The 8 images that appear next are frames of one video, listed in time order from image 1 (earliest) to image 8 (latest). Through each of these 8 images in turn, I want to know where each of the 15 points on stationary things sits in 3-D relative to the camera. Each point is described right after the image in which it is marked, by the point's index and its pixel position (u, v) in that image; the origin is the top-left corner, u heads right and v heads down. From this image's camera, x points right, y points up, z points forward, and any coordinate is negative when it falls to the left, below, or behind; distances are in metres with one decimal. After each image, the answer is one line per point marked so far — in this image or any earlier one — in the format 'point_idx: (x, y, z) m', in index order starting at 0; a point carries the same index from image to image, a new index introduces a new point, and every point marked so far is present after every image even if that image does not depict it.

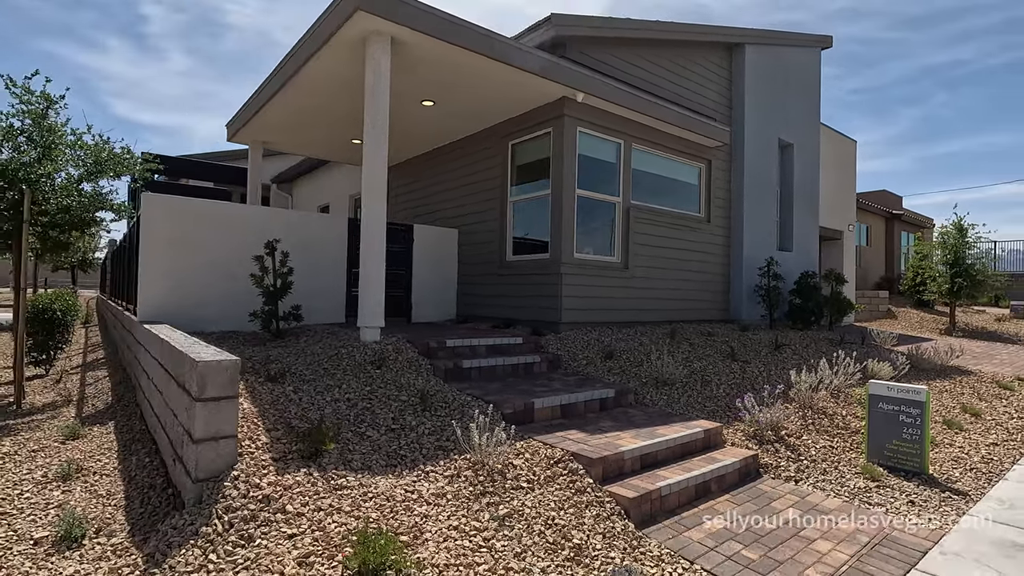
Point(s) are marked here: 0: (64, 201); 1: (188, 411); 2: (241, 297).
0: (-5.0, +1.0, +6.2) m
1: (-1.8, -0.7, +3.0) m
2: (-3.4, -0.1, +6.6) m
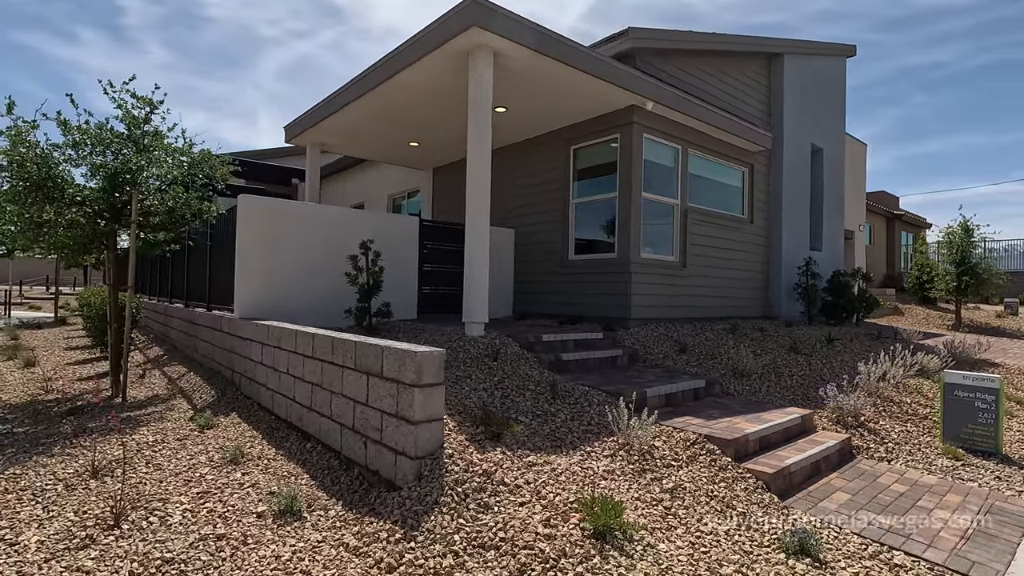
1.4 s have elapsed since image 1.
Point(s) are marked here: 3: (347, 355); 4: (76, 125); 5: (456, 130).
0: (-4.0, +1.0, +6.4) m
1: (-0.7, -0.7, +3.3) m
2: (-2.4, -0.1, +6.9) m
3: (-1.2, -0.5, +3.9) m
4: (-4.9, +1.8, +6.1) m
5: (-0.8, +2.6, +8.7) m
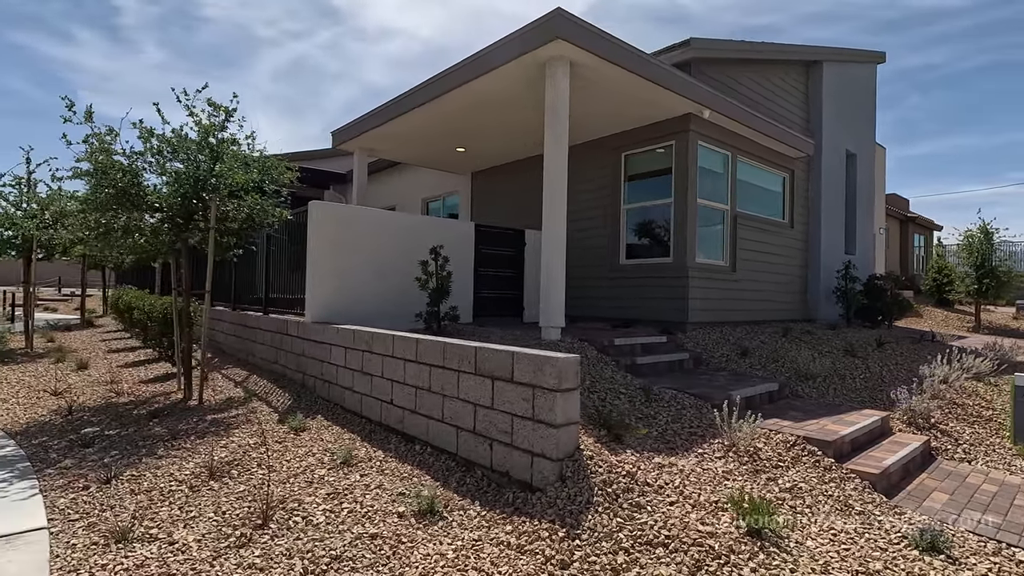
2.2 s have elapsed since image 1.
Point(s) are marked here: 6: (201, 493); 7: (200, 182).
0: (-3.2, +1.0, +6.5) m
1: (+0.1, -0.7, +3.5) m
2: (-1.6, -0.2, +7.0) m
3: (-0.4, -0.5, +4.0) m
4: (-4.1, +1.8, +6.2) m
5: (0.0, +2.5, +8.9) m
6: (-2.3, -1.5, +3.9) m
7: (-3.6, +1.2, +6.1) m
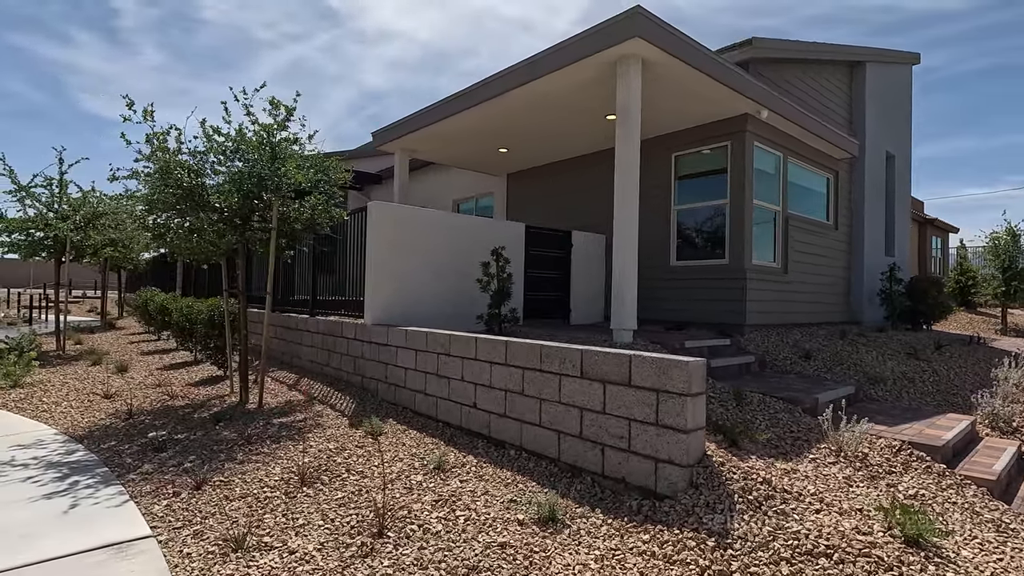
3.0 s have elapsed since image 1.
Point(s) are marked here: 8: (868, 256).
0: (-2.4, +1.0, +6.4) m
1: (+0.8, -0.8, +3.4) m
2: (-0.8, -0.2, +6.9) m
3: (+0.4, -0.5, +3.9) m
4: (-3.3, +1.8, +6.1) m
5: (+0.7, +2.5, +8.8) m
6: (-1.5, -1.5, +3.8) m
7: (-2.8, +1.2, +6.0) m
8: (+6.6, +0.6, +9.9) m
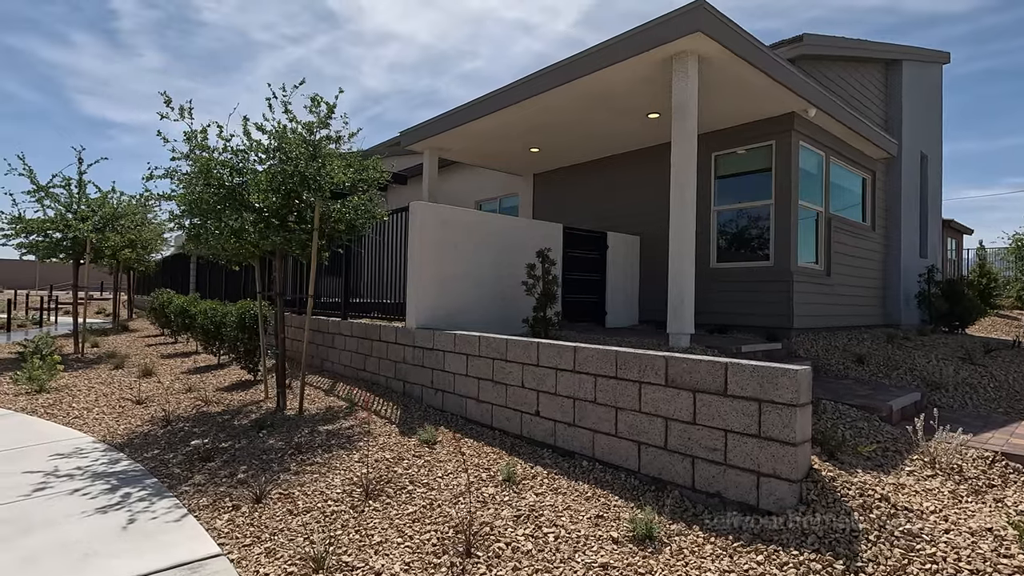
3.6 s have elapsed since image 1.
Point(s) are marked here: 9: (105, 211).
0: (-1.9, +0.9, +6.3) m
1: (+1.4, -0.8, +3.2) m
2: (-0.3, -0.2, +6.7) m
3: (+0.9, -0.6, +3.7) m
4: (-2.8, +1.7, +5.9) m
5: (+1.3, +2.5, +8.6) m
6: (-1.0, -1.5, +3.6) m
7: (-2.3, +1.2, +5.8) m
8: (+7.1, +0.5, +9.7) m
9: (-8.2, +1.6, +10.7) m
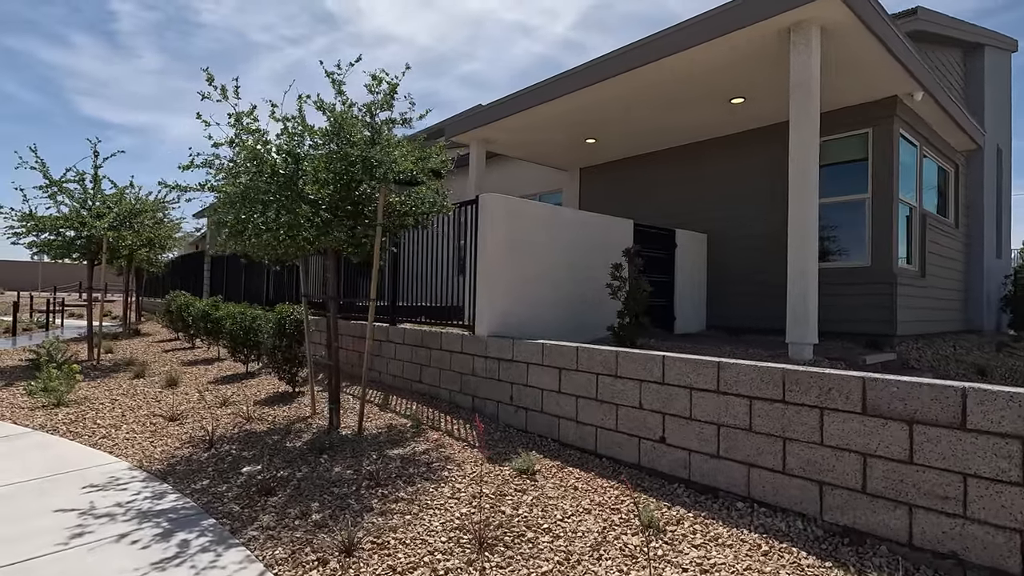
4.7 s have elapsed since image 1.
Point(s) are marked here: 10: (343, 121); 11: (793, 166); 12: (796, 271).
0: (-1.0, +0.9, +5.6) m
1: (+2.3, -0.8, +2.5) m
2: (+0.6, -0.2, +6.0) m
3: (+1.8, -0.6, +3.0) m
4: (-1.9, +1.7, +5.2) m
5: (+2.1, +2.4, +7.9) m
6: (-0.1, -1.6, +2.9) m
7: (-1.4, +1.2, +5.1) m
8: (+8.0, +0.5, +9.0) m
9: (-7.3, +1.5, +10.0) m
10: (-1.6, +1.6, +5.1) m
11: (+2.5, +1.1, +4.8) m
12: (+2.6, +0.1, +4.8) m
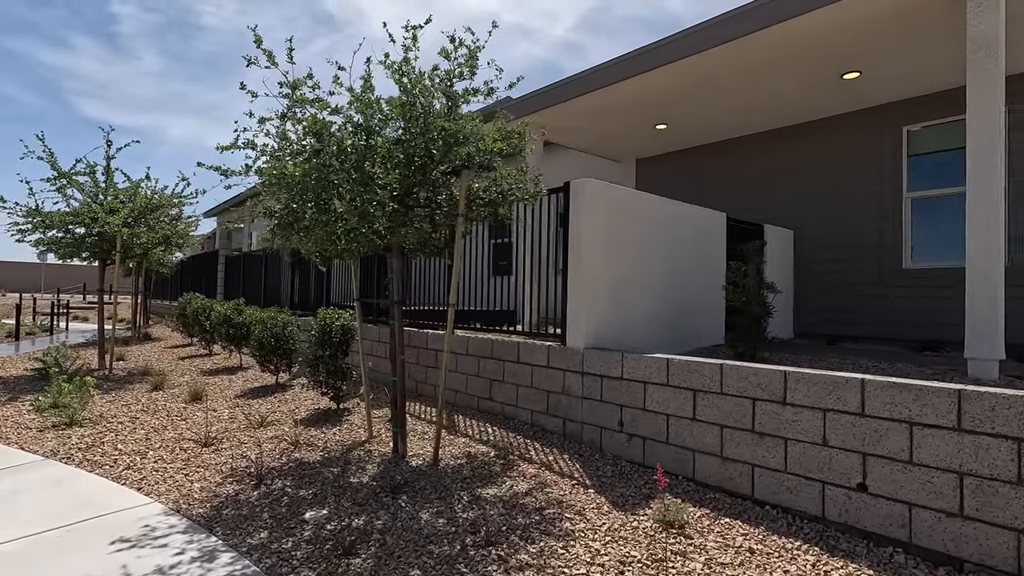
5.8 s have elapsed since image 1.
0: (-0.2, +0.9, +4.7) m
1: (+3.1, -0.8, +1.6) m
2: (+1.5, -0.3, +5.2) m
3: (+2.7, -0.6, +2.2) m
4: (-1.0, +1.7, +4.4) m
5: (+3.0, +2.4, +7.1) m
6: (+0.8, -1.6, +2.0) m
7: (-0.6, +1.1, +4.3) m
8: (+8.9, +0.5, +8.1) m
9: (-6.4, +1.5, +9.2) m
10: (-0.8, +1.6, +4.3) m
11: (+3.4, +1.1, +4.0) m
12: (+3.4, +0.1, +3.9) m
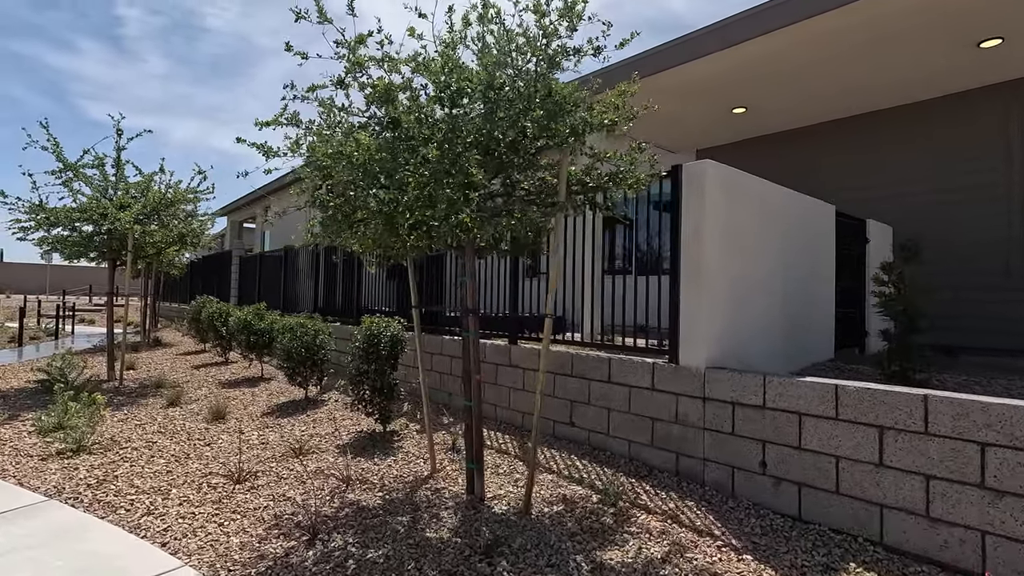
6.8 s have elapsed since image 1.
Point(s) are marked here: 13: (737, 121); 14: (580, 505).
0: (+0.6, +0.8, +3.8) m
1: (+3.9, -0.9, +0.7) m
2: (+2.2, -0.3, +4.3) m
3: (+3.4, -0.7, +1.3) m
4: (-0.3, +1.6, +3.5) m
5: (+3.8, +2.3, +6.2) m
6: (+1.5, -1.6, +1.2) m
7: (+0.2, +1.1, +3.4) m
8: (+9.6, +0.4, +7.2) m
9: (-5.7, +1.4, +8.4) m
10: (0.0, +1.5, +3.4) m
11: (+4.1, +1.0, +3.1) m
12: (+4.2, +0.1, +3.0) m
13: (+3.0, +2.3, +7.7) m
14: (+0.4, -1.5, +3.6) m
